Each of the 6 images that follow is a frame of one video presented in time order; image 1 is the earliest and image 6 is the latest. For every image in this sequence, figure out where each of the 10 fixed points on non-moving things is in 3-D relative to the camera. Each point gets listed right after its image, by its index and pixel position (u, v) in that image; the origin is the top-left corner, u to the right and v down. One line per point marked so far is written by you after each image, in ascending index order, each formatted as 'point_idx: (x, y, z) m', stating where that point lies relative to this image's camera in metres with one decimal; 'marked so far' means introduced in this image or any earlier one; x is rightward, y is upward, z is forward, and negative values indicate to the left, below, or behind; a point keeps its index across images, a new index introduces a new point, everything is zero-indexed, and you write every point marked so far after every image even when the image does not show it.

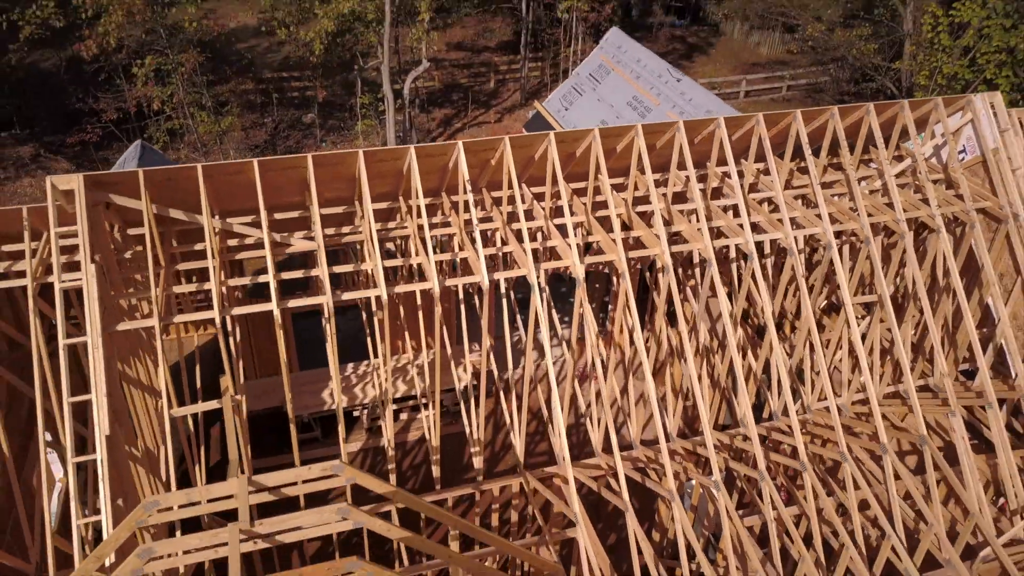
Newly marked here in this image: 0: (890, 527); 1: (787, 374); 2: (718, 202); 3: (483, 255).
0: (+2.8, -1.8, +6.1) m
1: (+2.1, -0.6, +6.4) m
2: (+1.7, +0.8, +6.9) m
3: (-0.2, +0.3, +6.0) m
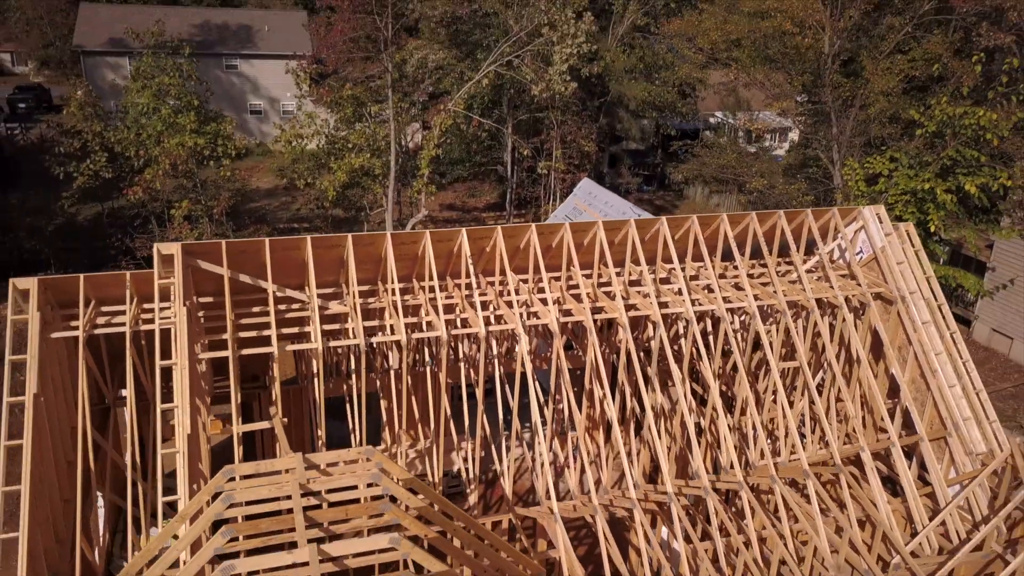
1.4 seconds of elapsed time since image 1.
0: (+2.7, -2.3, +7.4) m
1: (+2.1, -1.2, +7.9) m
2: (+1.6, 0.0, +8.7) m
3: (-0.3, -0.2, +7.6) m
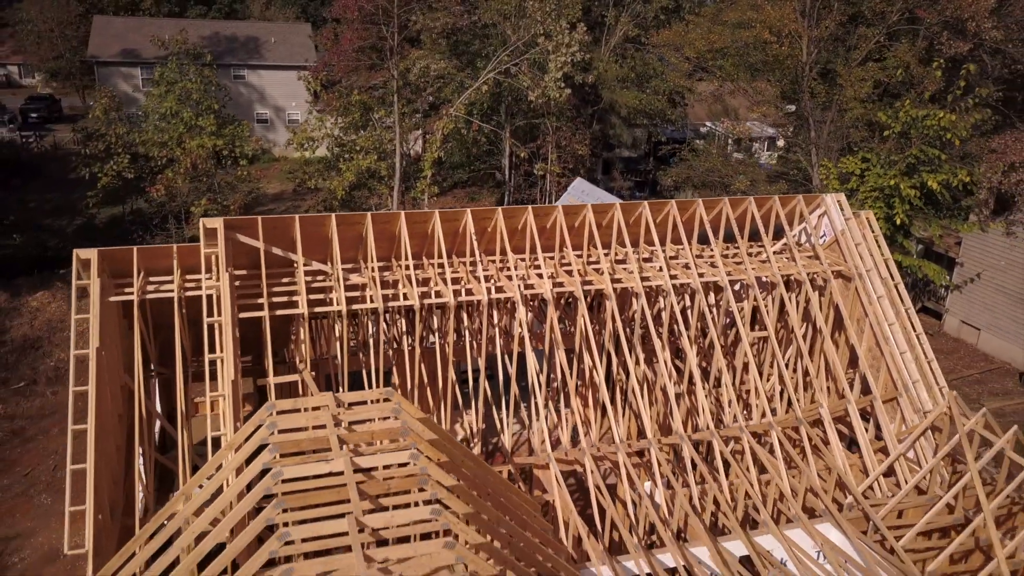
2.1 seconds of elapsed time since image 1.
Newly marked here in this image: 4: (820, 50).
0: (+2.7, -2.0, +8.4) m
1: (+2.0, -0.9, +8.9) m
2: (+1.6, +0.3, +9.7) m
3: (-0.3, 0.0, +8.6) m
4: (+6.4, +5.0, +17.0) m
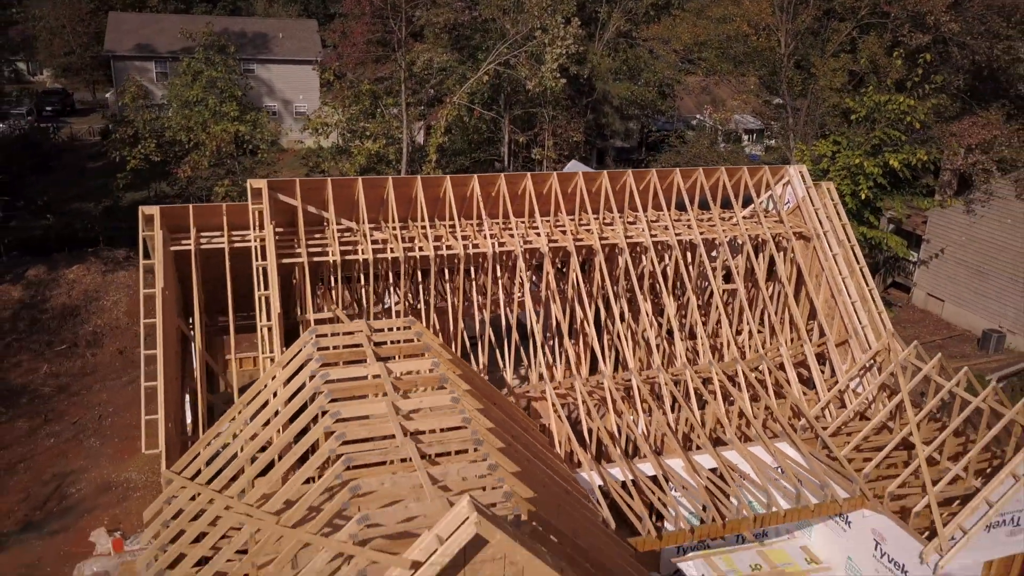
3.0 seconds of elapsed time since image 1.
0: (+2.8, -1.4, +9.8) m
1: (+2.1, -0.4, +10.3) m
2: (+1.6, +0.8, +11.1) m
3: (-0.3, +0.6, +10.0) m
4: (+6.4, +5.5, +18.4) m
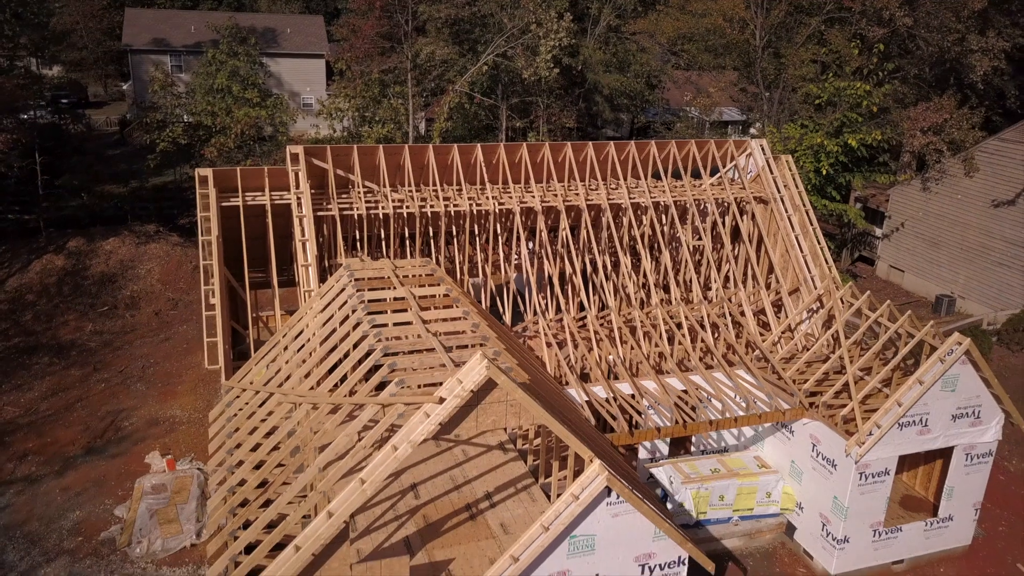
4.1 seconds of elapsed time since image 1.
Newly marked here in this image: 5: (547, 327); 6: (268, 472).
0: (+2.7, -0.8, +11.5) m
1: (+2.0, +0.3, +12.0) m
2: (+1.6, +1.5, +12.8) m
3: (-0.3, +1.3, +11.7) m
4: (+6.3, +6.2, +20.1) m
5: (+0.5, -0.5, +11.1) m
6: (-2.3, -1.7, +7.6) m
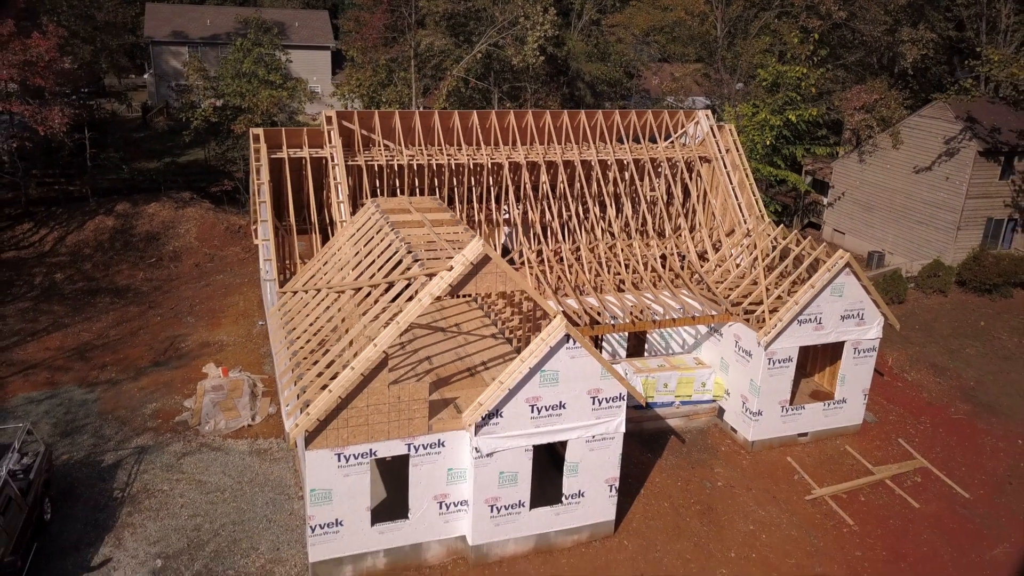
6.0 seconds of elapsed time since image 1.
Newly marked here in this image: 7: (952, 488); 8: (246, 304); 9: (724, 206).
0: (+2.6, +0.3, +14.3) m
1: (+1.8, +1.4, +14.9) m
2: (+1.4, +2.6, +15.6) m
3: (-0.5, +2.3, +14.5) m
4: (+6.1, +7.3, +23.0) m
5: (+0.3, +0.6, +13.9) m
6: (-2.4, -0.7, +10.4) m
7: (+6.5, -3.0, +12.2) m
8: (-5.9, -0.3, +18.2) m
9: (+4.1, +1.6, +15.6) m
